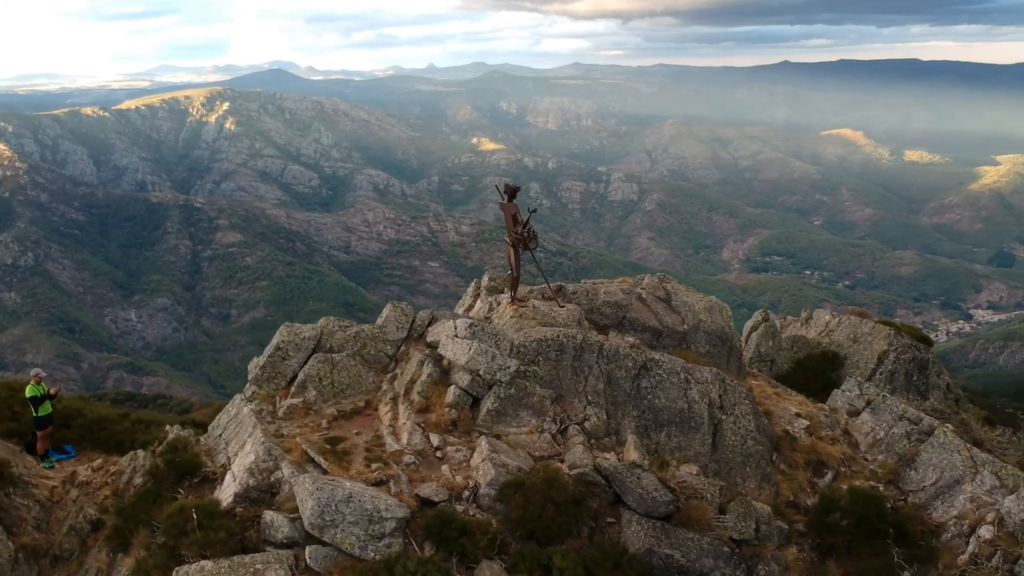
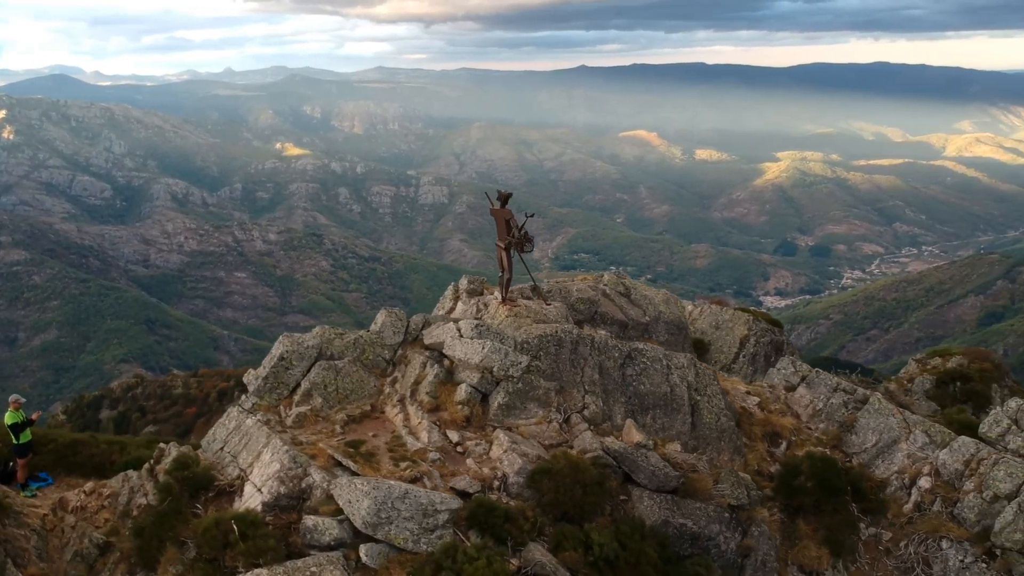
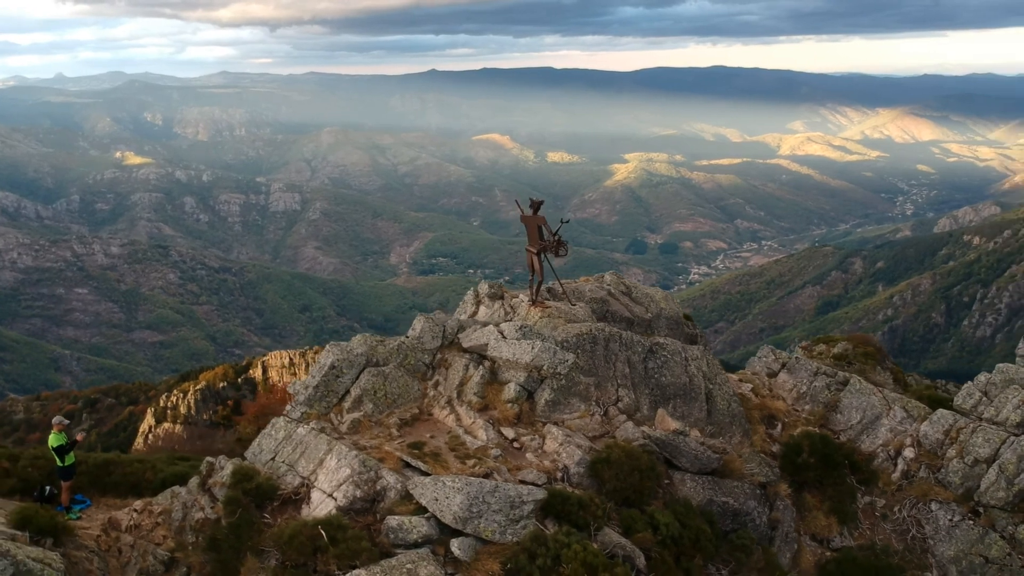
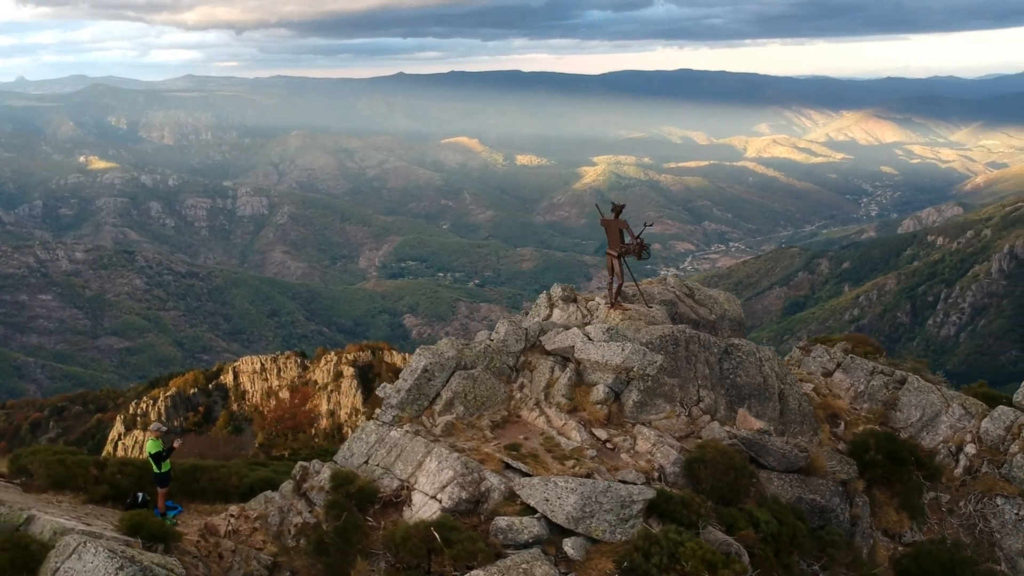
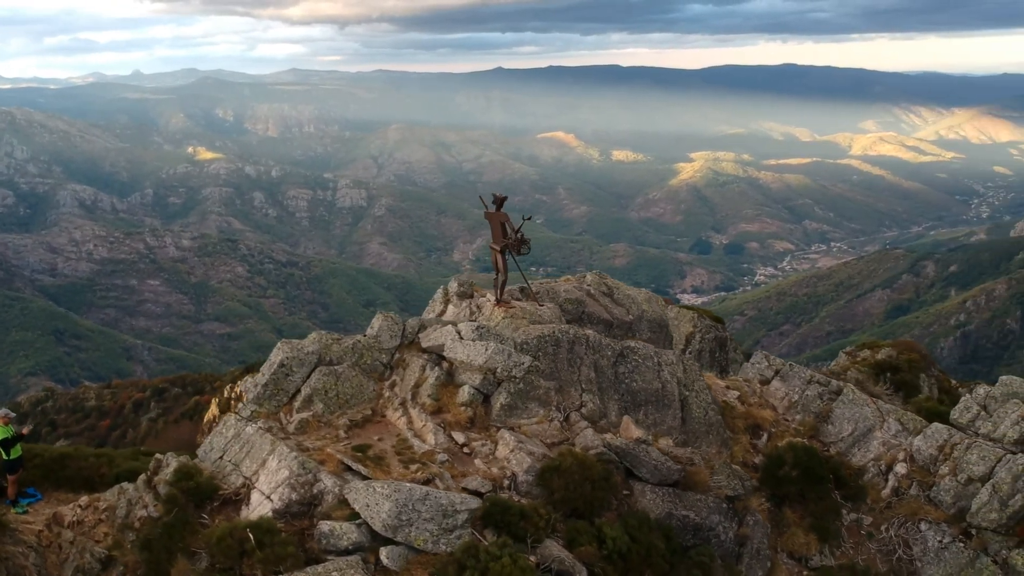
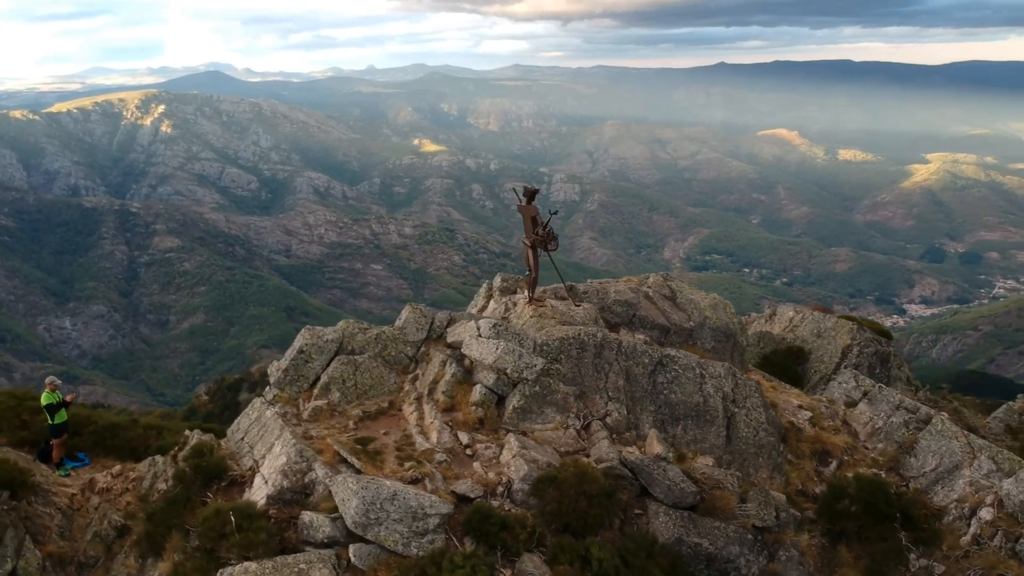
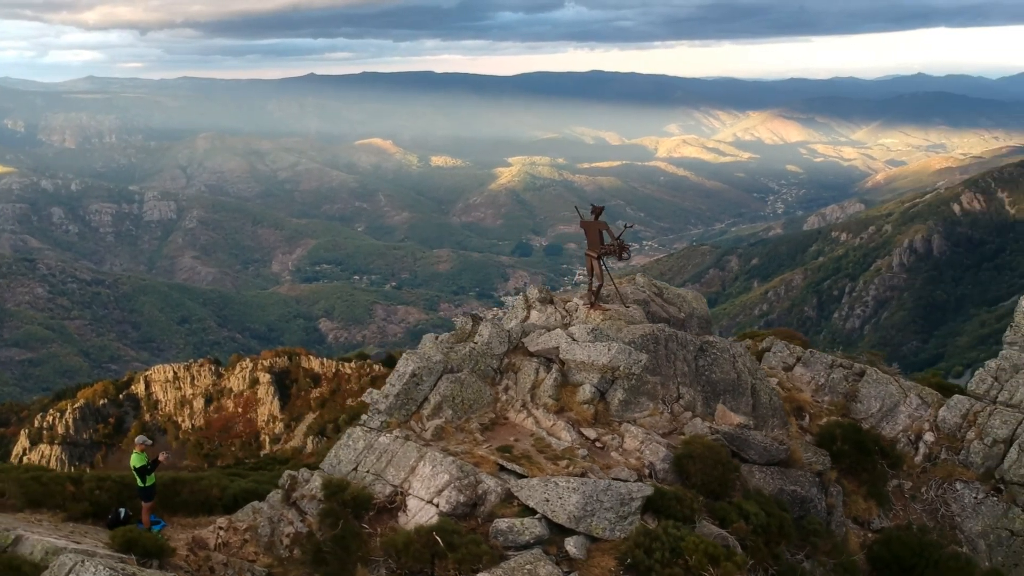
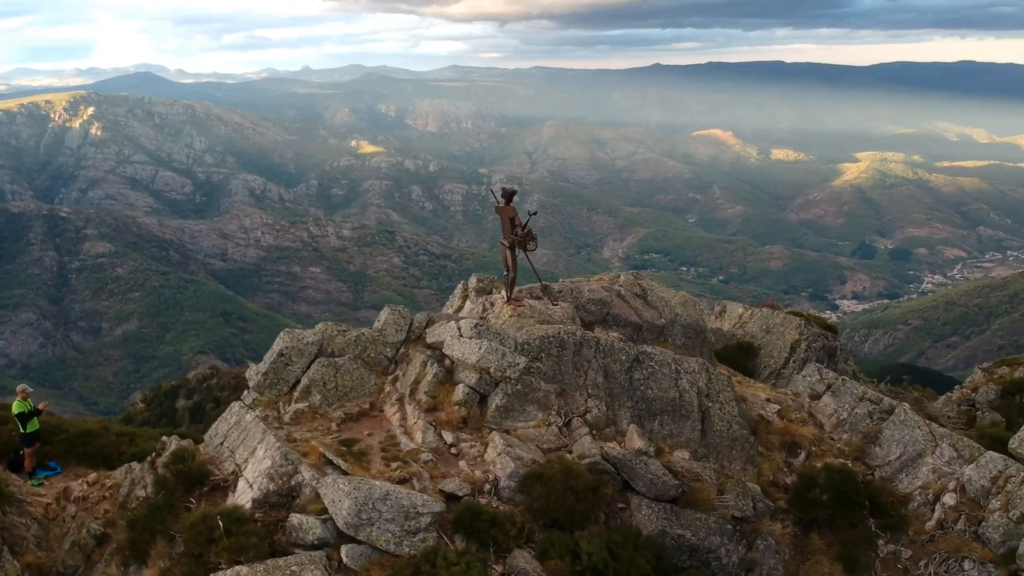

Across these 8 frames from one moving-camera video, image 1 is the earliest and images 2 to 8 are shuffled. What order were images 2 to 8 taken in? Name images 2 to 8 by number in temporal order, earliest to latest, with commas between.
6, 8, 2, 5, 3, 4, 7
